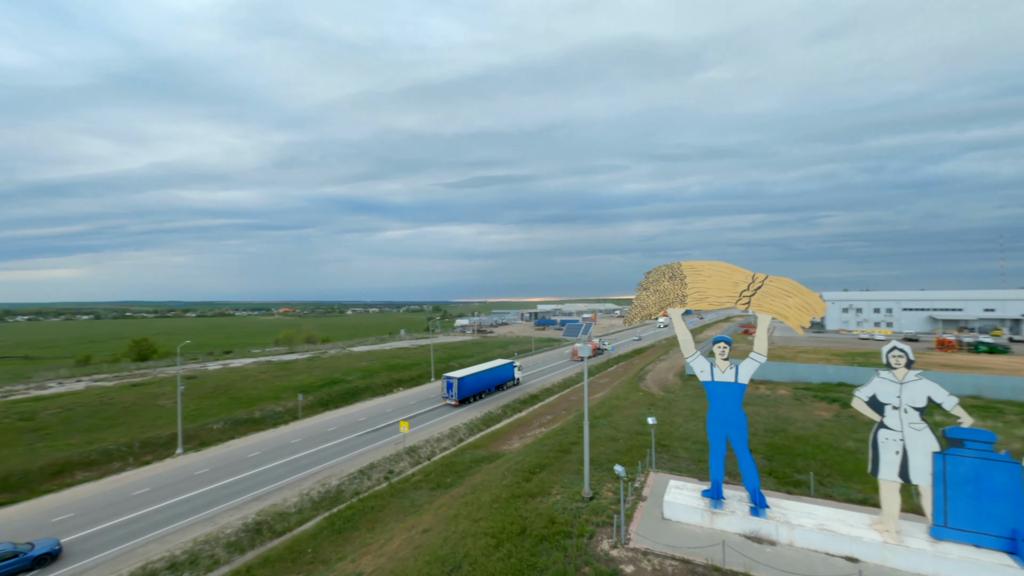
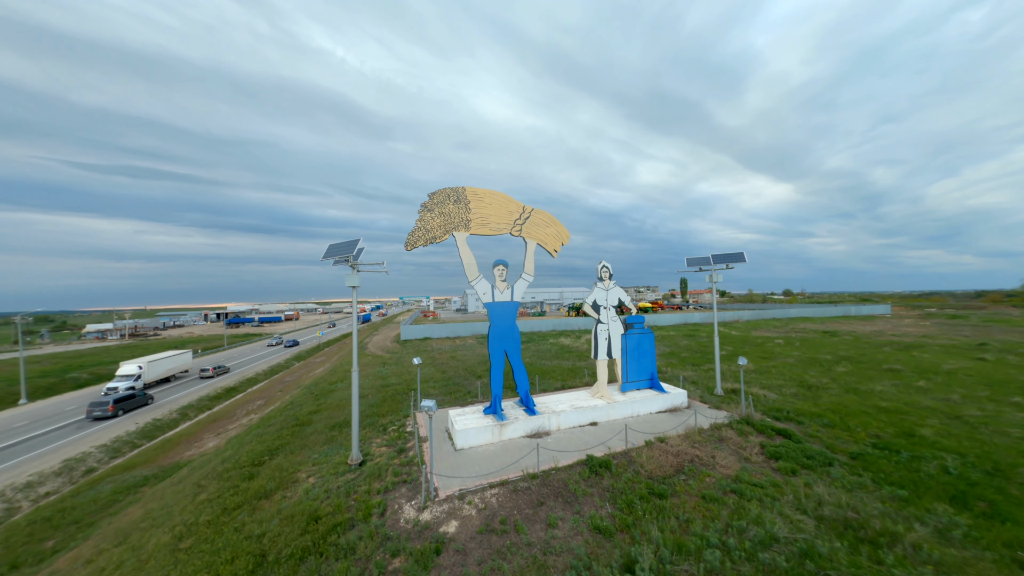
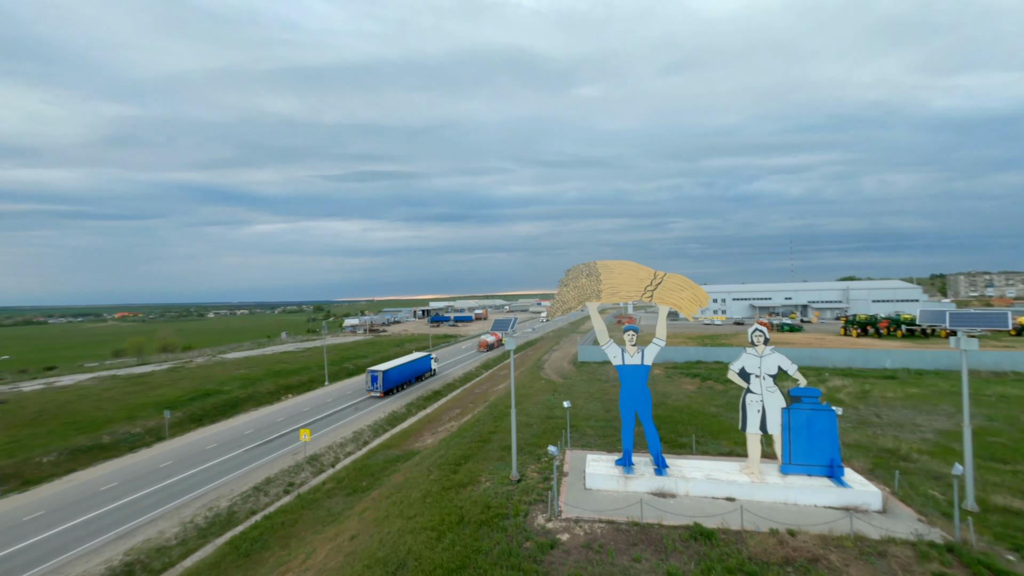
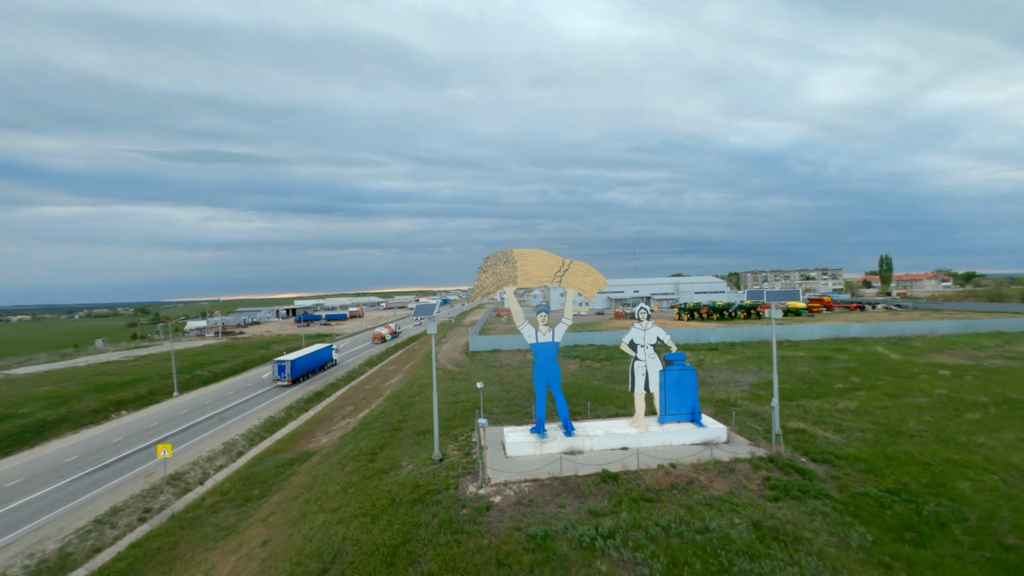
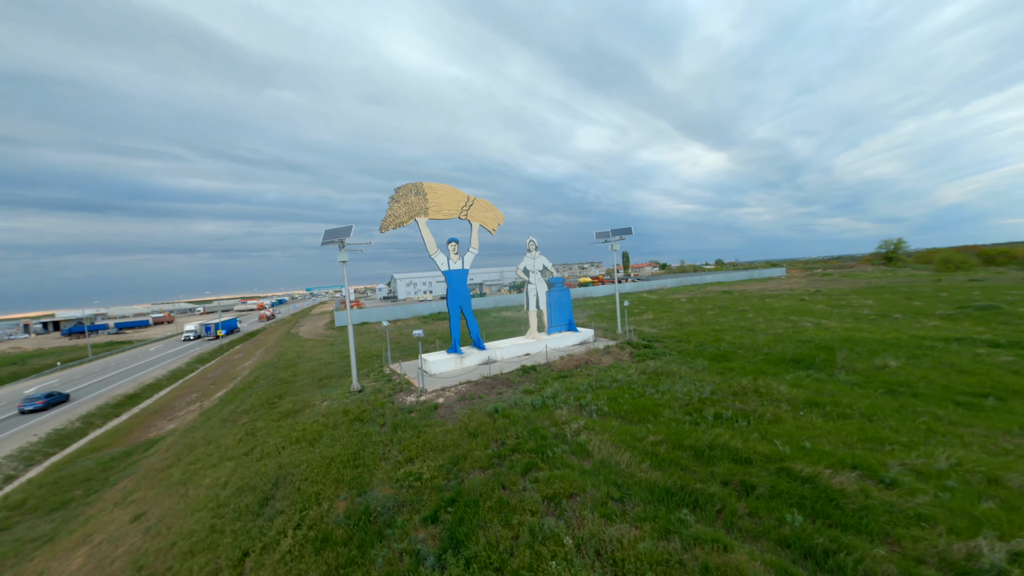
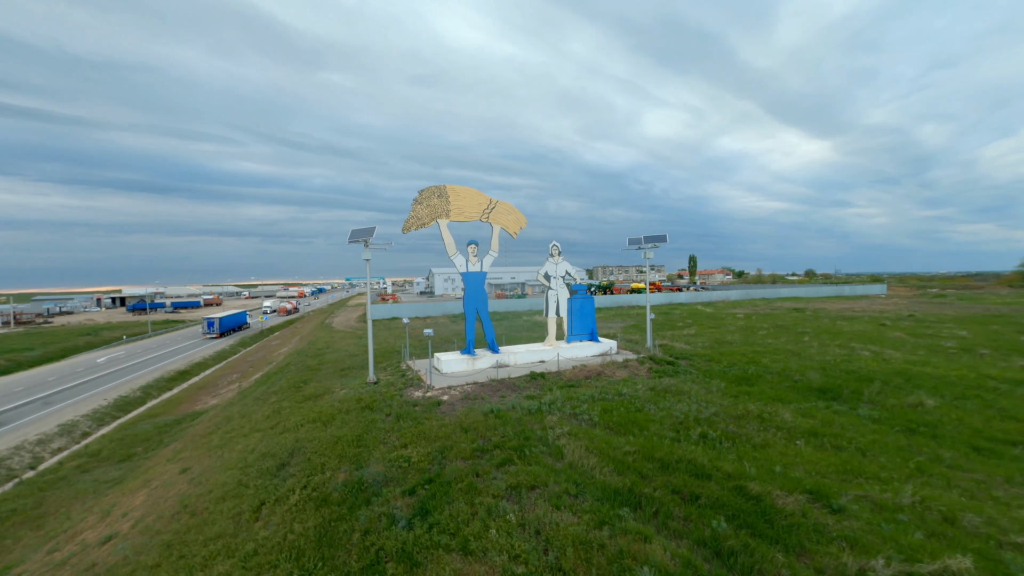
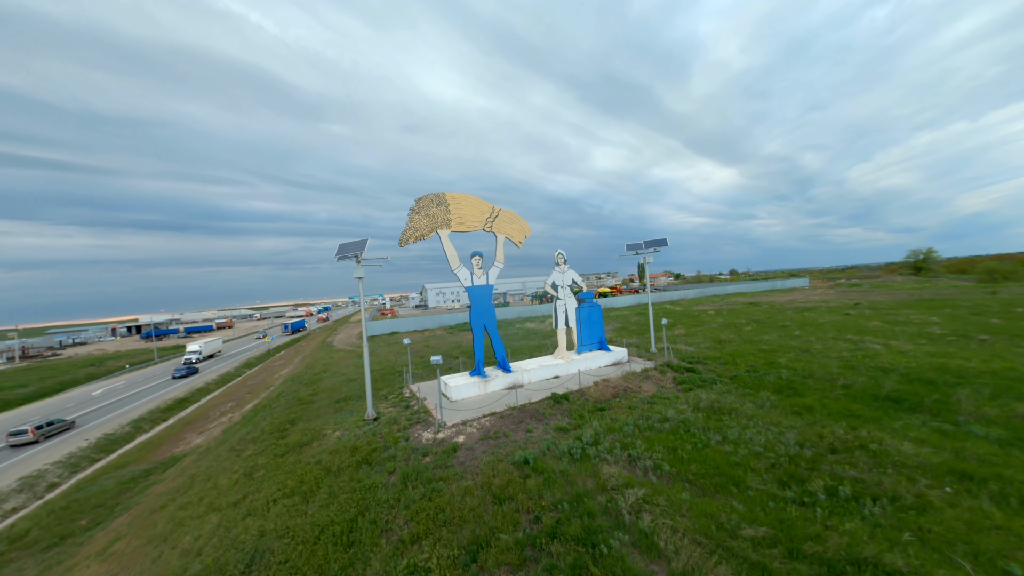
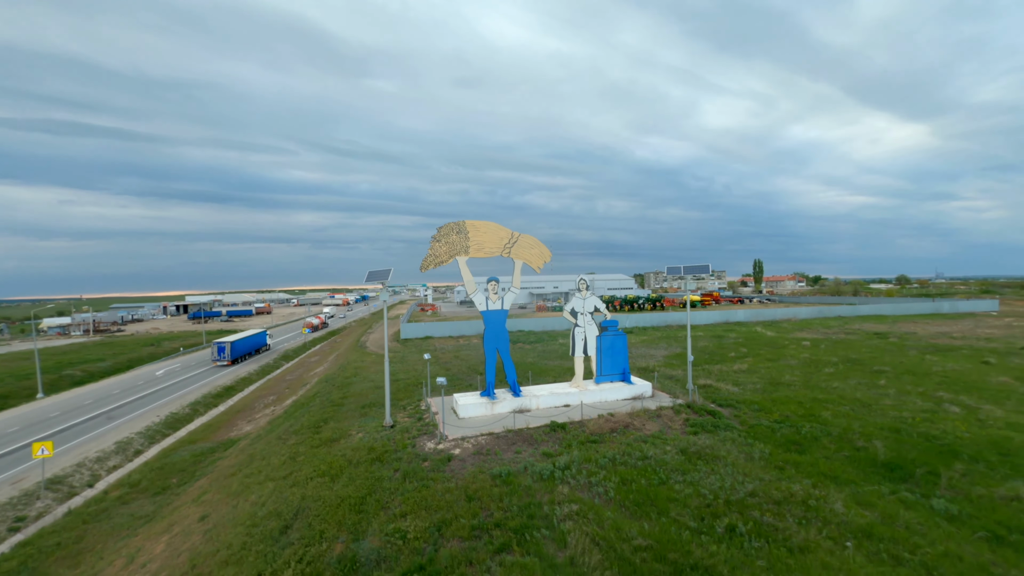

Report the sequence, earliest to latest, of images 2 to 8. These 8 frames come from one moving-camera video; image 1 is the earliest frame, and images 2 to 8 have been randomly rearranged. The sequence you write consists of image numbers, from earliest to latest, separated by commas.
3, 4, 8, 6, 5, 7, 2
